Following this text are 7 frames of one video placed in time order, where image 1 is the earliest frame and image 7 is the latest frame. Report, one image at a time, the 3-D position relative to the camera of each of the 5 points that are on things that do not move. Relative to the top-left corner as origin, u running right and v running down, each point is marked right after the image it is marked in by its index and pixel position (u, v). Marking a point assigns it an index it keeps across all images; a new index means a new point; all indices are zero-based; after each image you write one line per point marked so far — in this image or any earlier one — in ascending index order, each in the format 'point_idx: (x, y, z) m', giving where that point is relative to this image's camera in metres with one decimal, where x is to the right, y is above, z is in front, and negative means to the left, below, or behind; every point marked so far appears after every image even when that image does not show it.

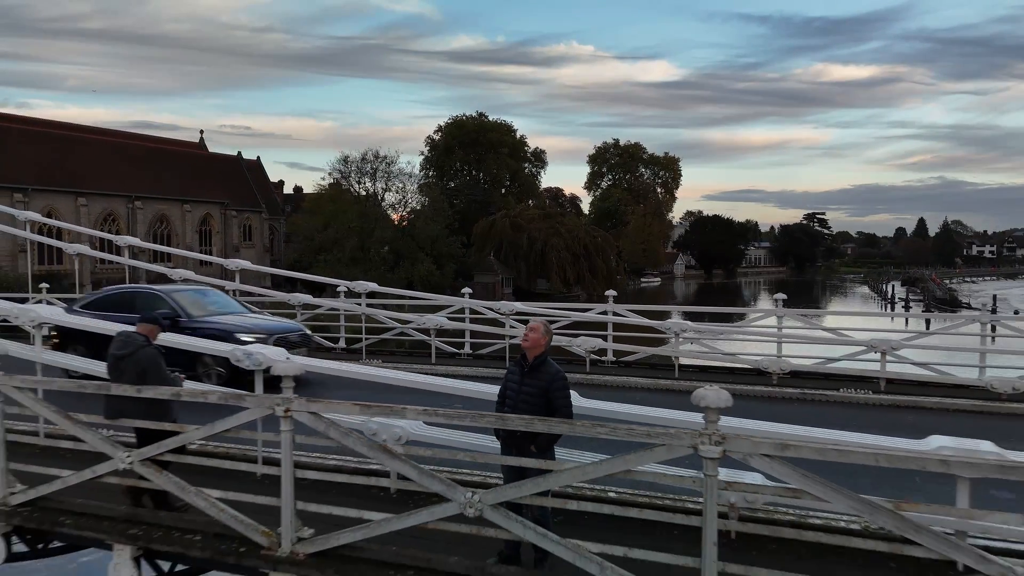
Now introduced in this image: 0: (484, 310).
0: (-0.2, -0.2, +8.2) m
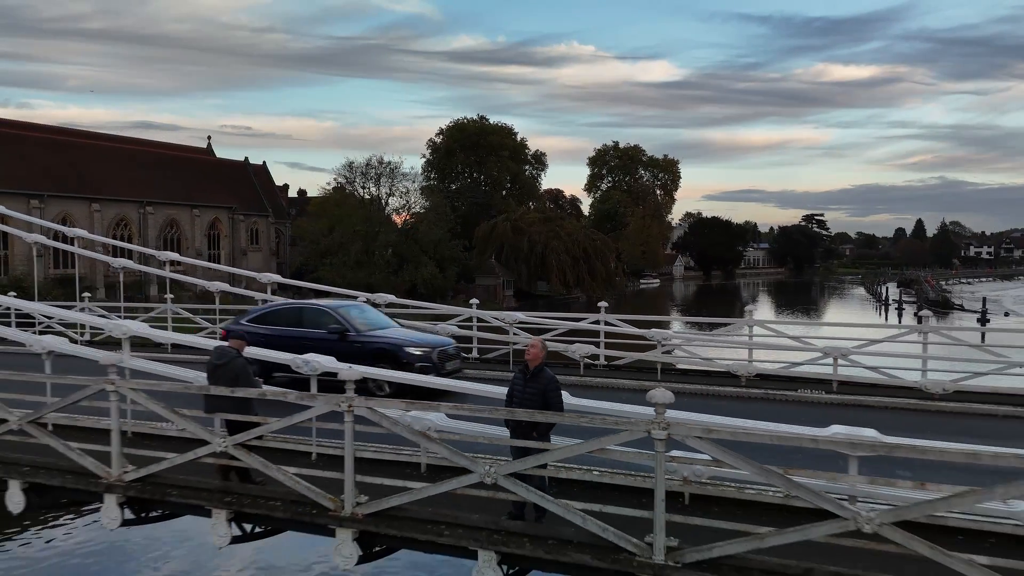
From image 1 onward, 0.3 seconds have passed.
0: (-0.2, -0.3, +9.1) m
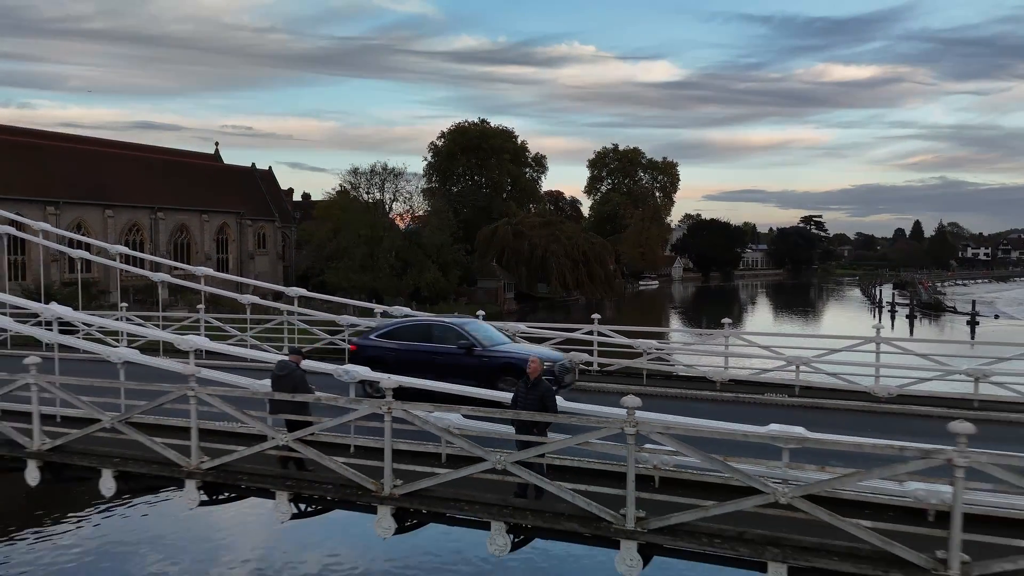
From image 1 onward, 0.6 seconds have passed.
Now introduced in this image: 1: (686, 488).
0: (-0.1, -0.5, +10.1) m
1: (+0.8, -1.0, +4.4) m
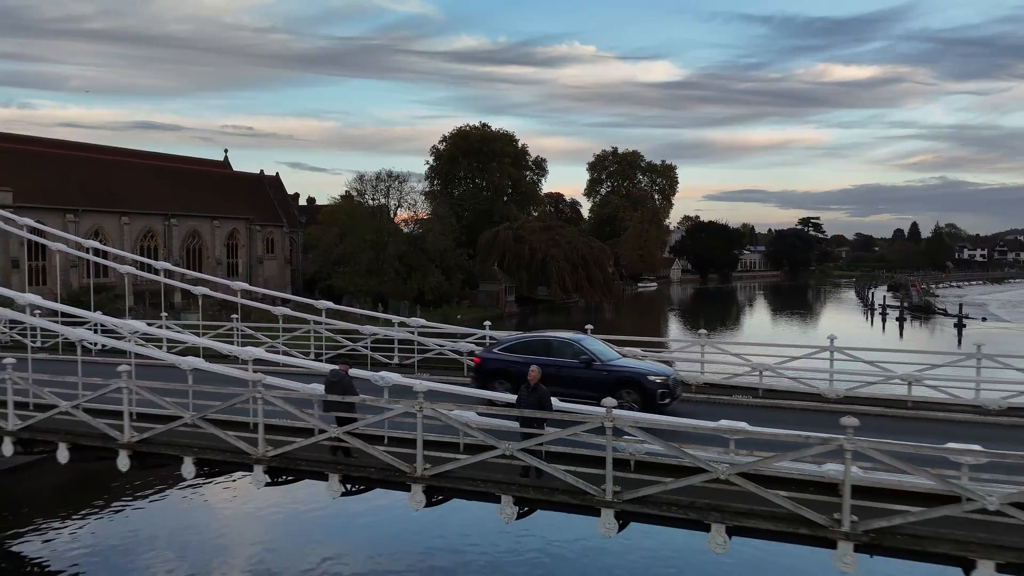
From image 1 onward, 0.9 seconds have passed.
0: (-0.1, -0.6, +11.3) m
1: (+0.9, -1.2, +5.7) m
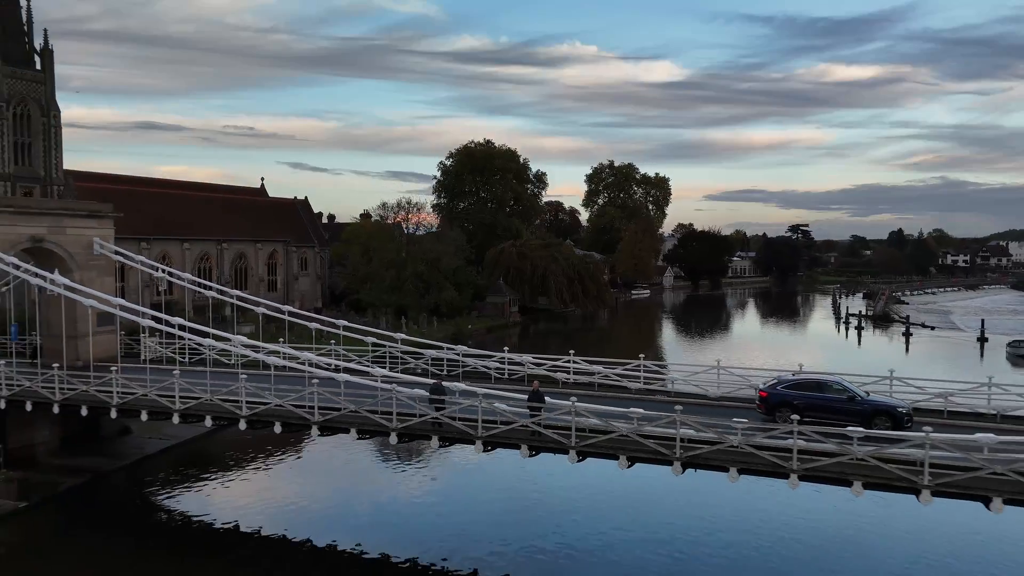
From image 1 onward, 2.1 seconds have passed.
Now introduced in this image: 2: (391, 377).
0: (+0.1, -1.3, +17.3) m
1: (+1.1, -1.9, +11.6) m
2: (-1.9, -1.4, +14.5) m
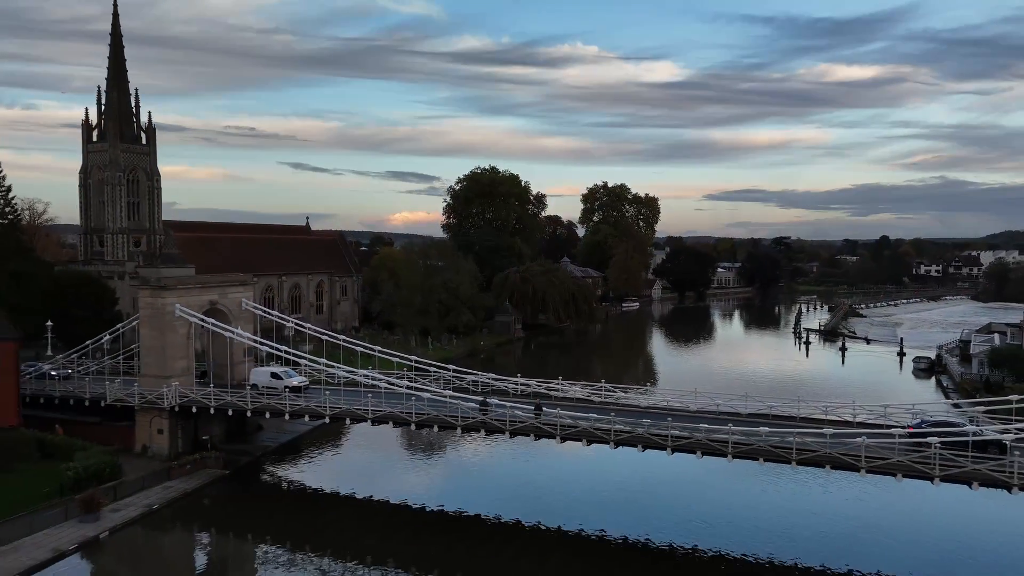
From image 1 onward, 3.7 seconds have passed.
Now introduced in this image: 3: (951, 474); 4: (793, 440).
0: (+0.4, -2.8, +27.2) m
1: (+1.3, -3.3, +21.5) m
2: (-1.6, -2.9, +24.5) m
3: (+8.6, -3.6, +17.6) m
4: (+5.9, -3.2, +19.1) m
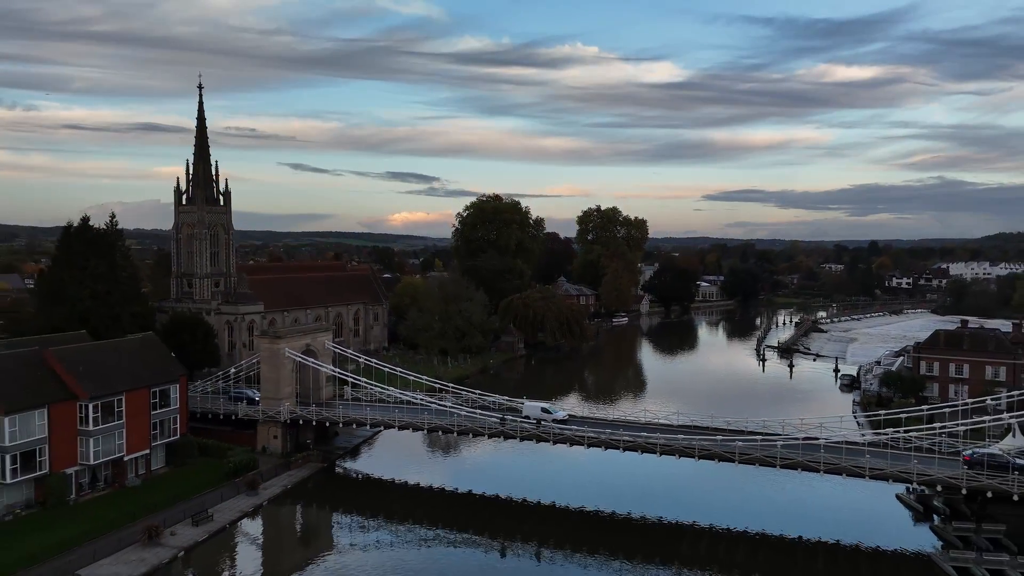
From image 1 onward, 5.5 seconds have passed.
0: (+0.7, -4.9, +38.9) m
1: (+1.7, -5.4, +33.3) m
2: (-1.3, -5.0, +36.2) m
3: (+8.9, -5.7, +29.4) m
4: (+6.2, -5.3, +30.8) m
